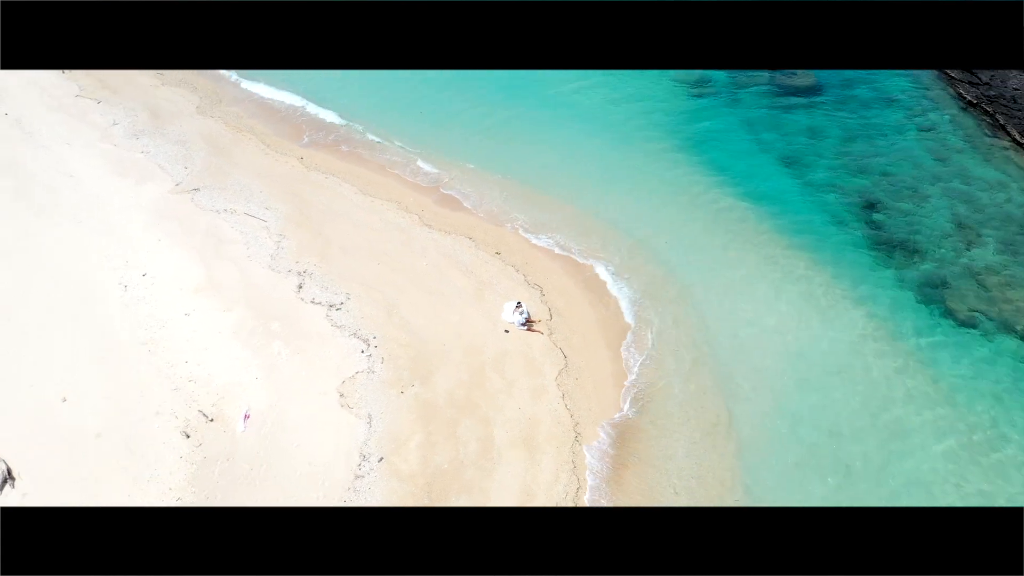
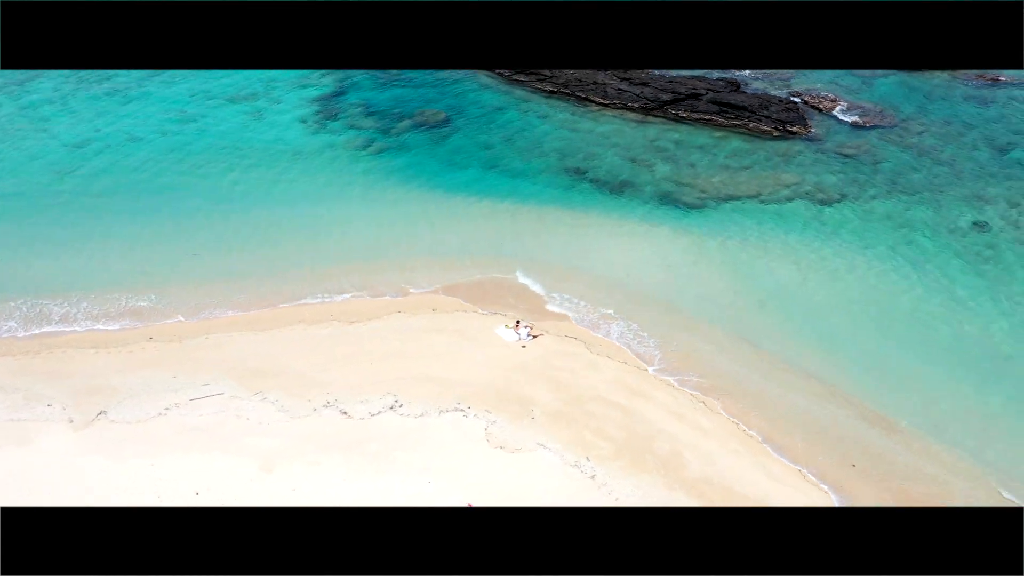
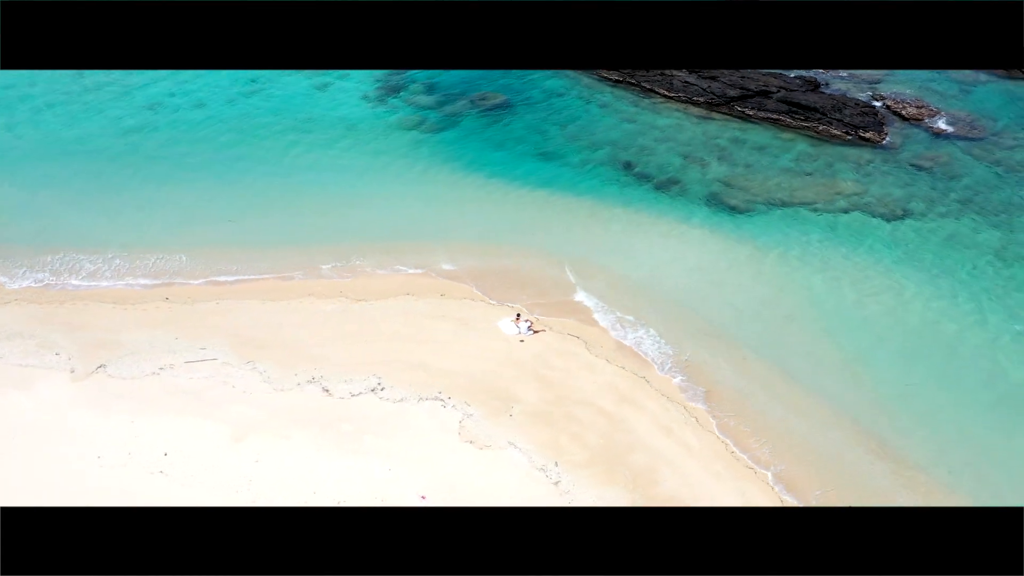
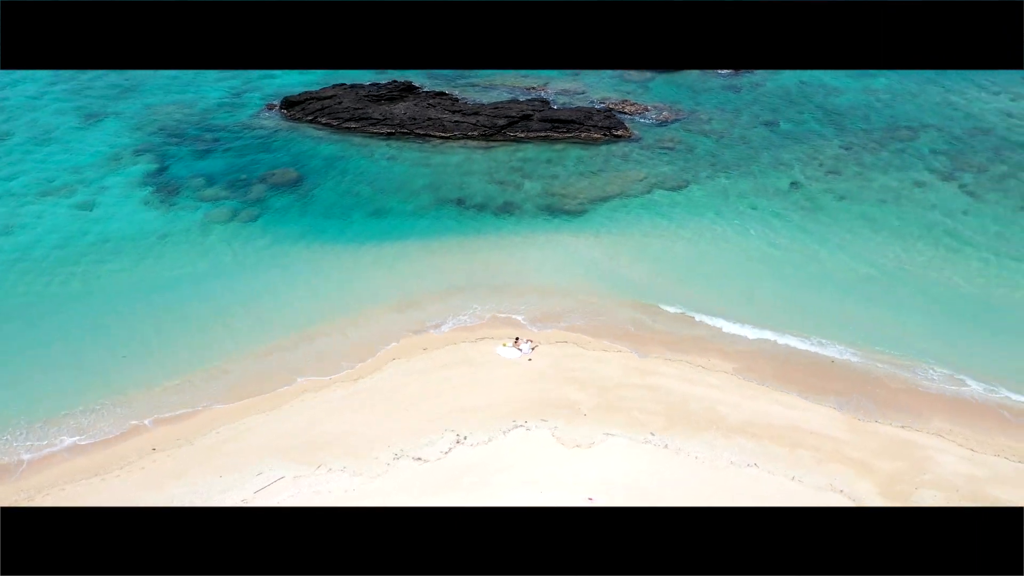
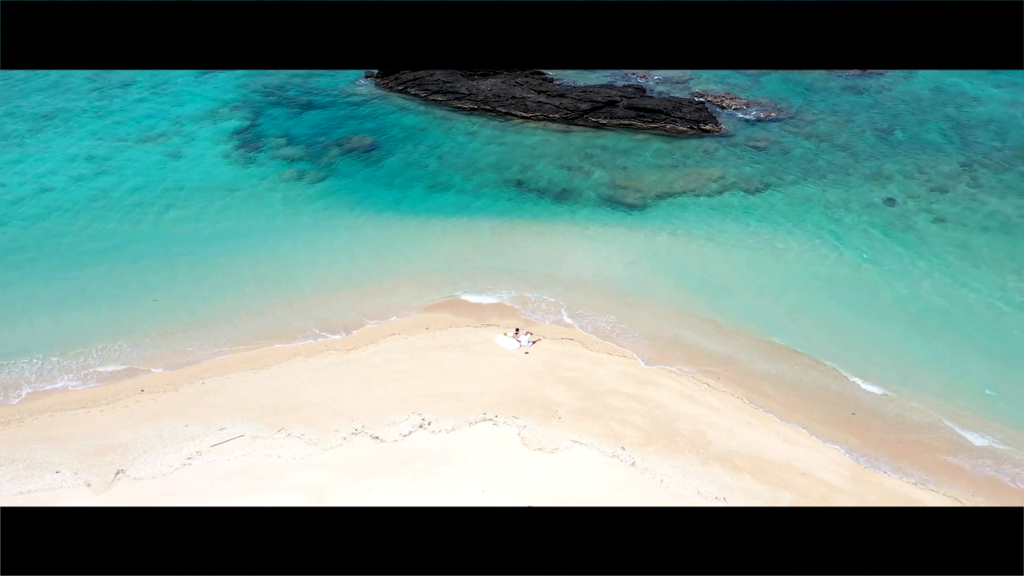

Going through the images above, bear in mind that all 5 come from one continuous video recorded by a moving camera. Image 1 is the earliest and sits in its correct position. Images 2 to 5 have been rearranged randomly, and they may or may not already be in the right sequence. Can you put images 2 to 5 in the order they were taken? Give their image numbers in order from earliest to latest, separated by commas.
3, 2, 5, 4
